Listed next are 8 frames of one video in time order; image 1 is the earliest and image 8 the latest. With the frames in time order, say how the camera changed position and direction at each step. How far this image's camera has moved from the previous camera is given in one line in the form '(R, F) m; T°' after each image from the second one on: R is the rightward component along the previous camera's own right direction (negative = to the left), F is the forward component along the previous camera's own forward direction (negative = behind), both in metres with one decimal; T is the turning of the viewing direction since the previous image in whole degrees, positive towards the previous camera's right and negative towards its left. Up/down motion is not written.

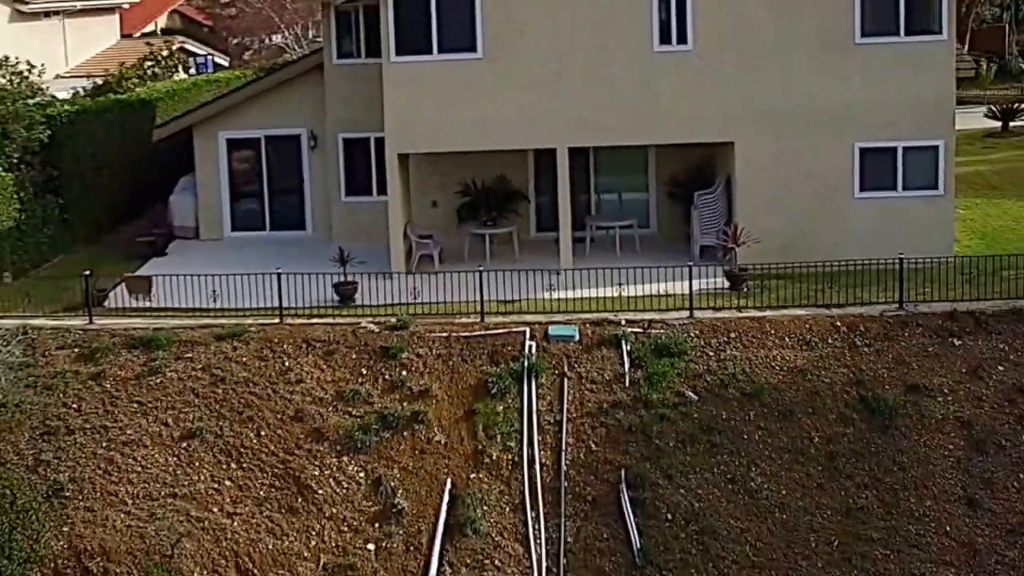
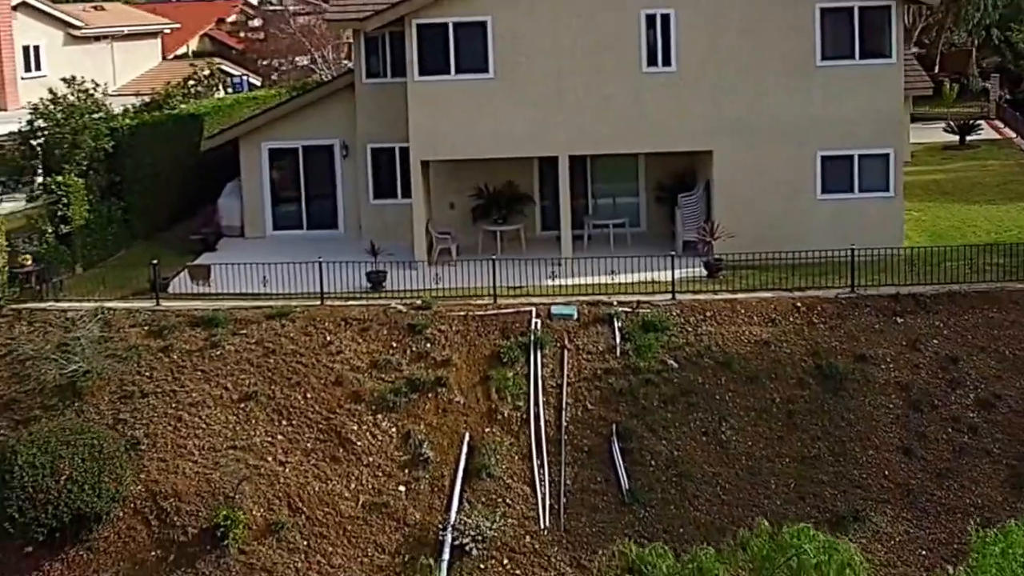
(0.0, -1.4) m; 0°
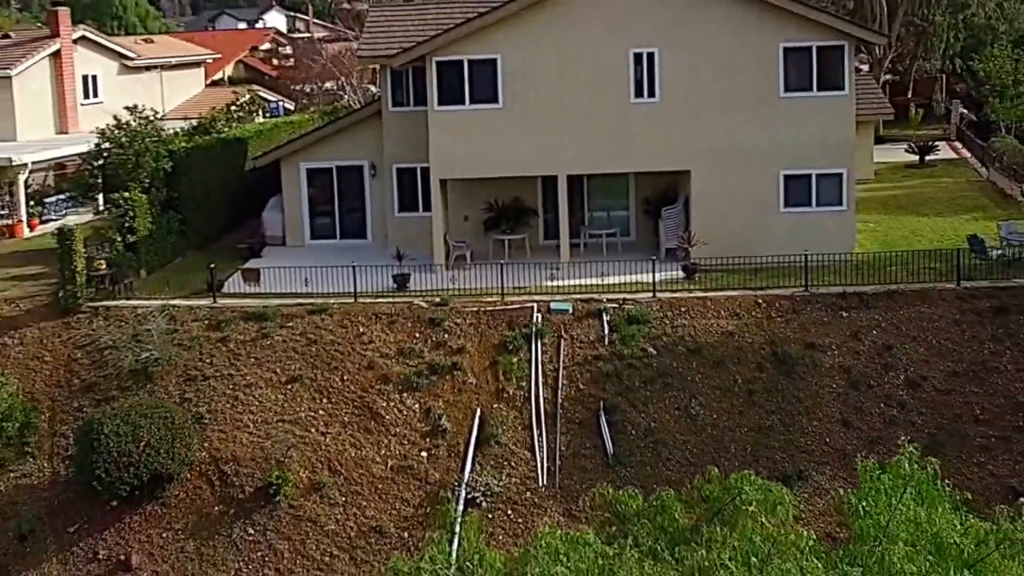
(+0.1, -1.8) m; -1°
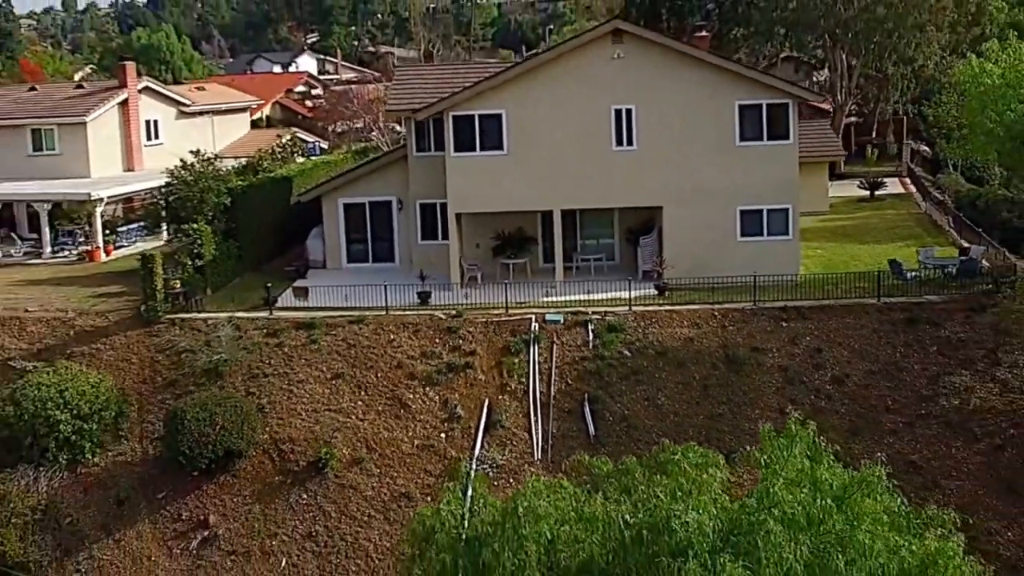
(+0.2, -2.6) m; -1°
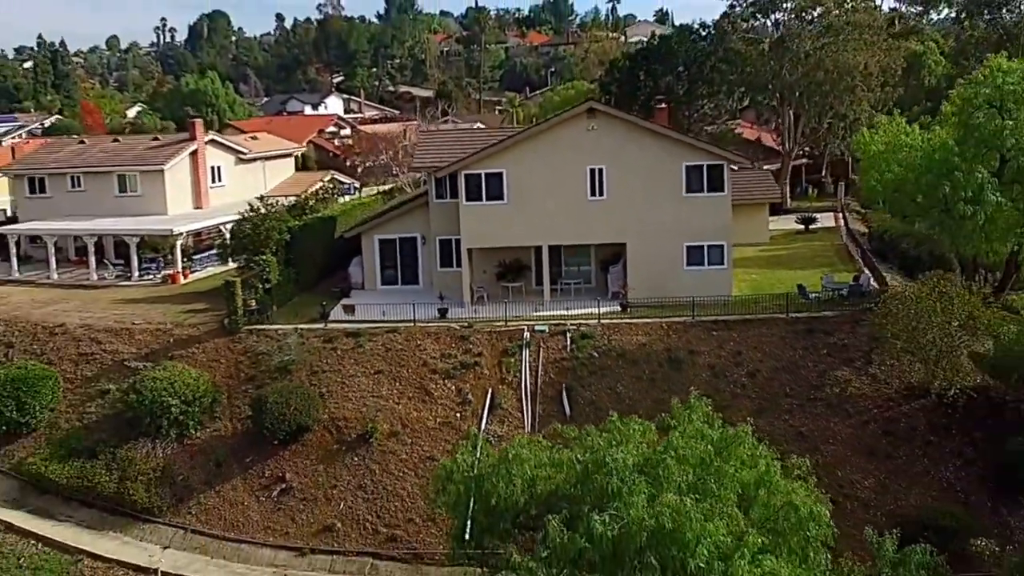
(+0.2, -4.6) m; -1°
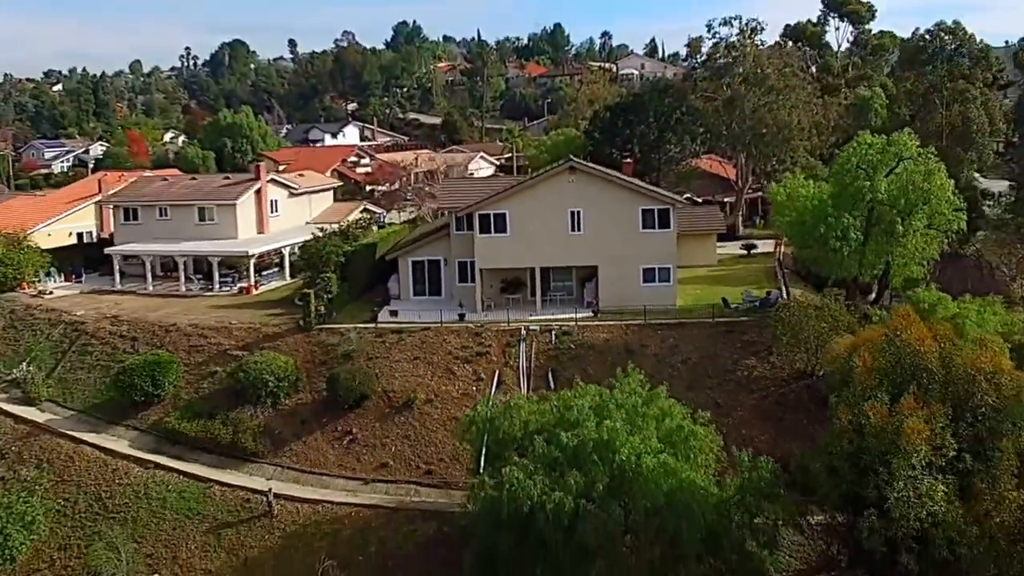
(-0.1, -7.1) m; 0°
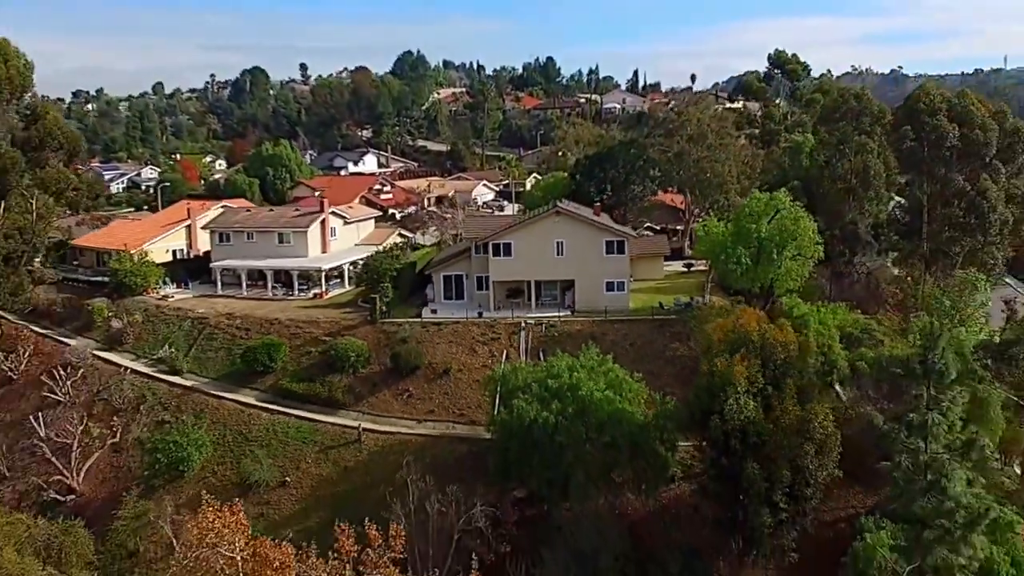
(-0.4, -12.0) m; 0°
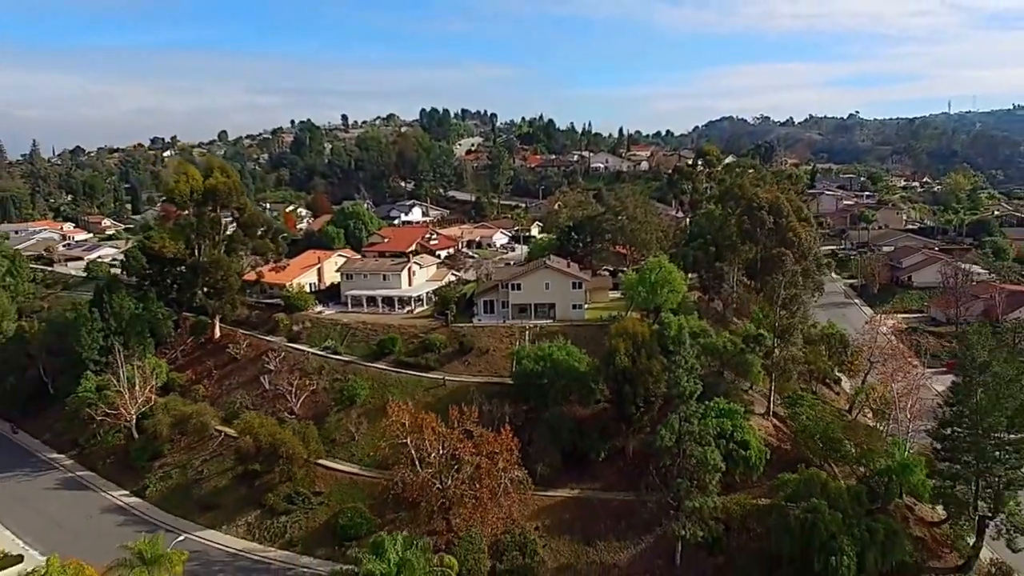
(-0.1, -33.1) m; 0°
